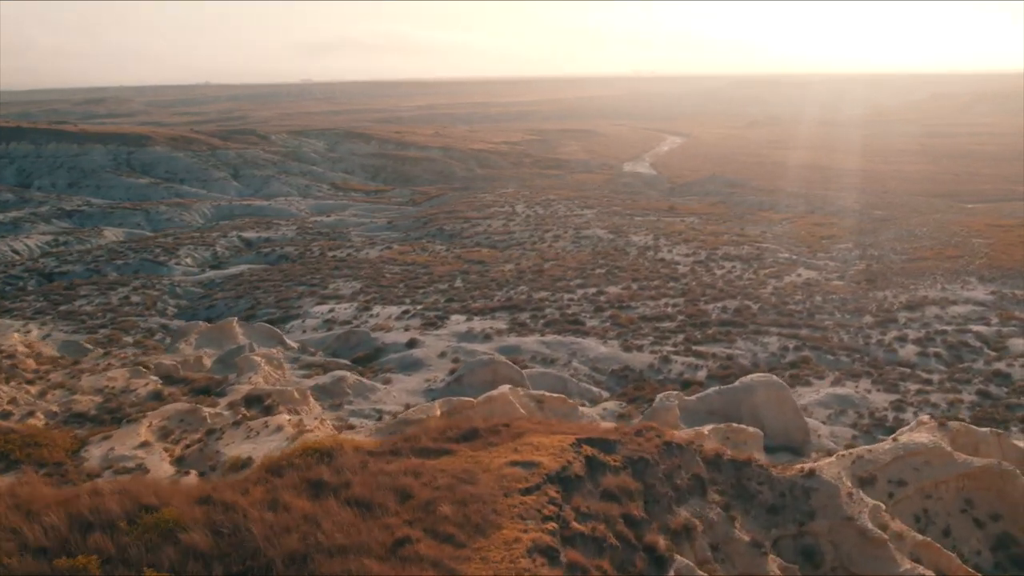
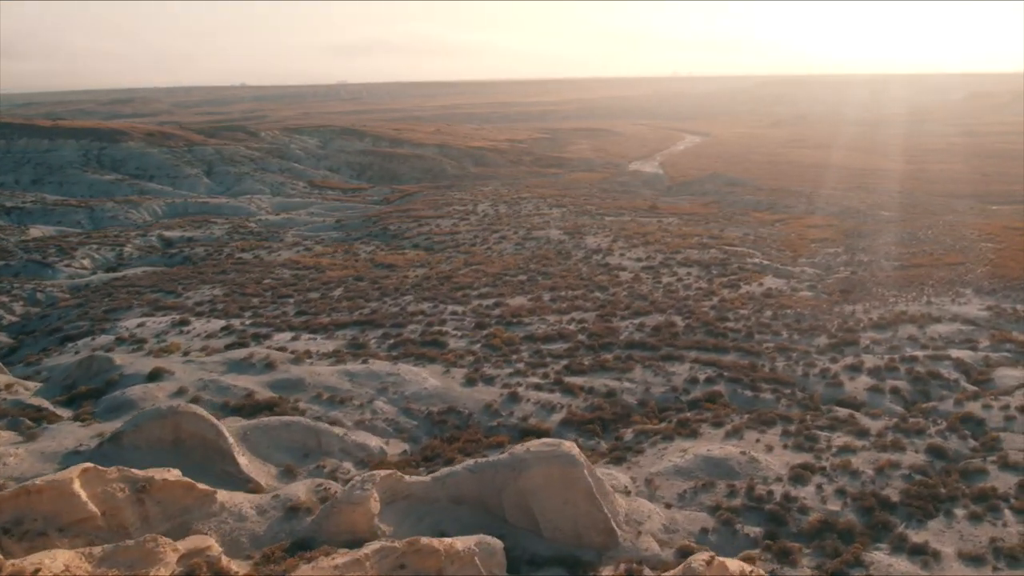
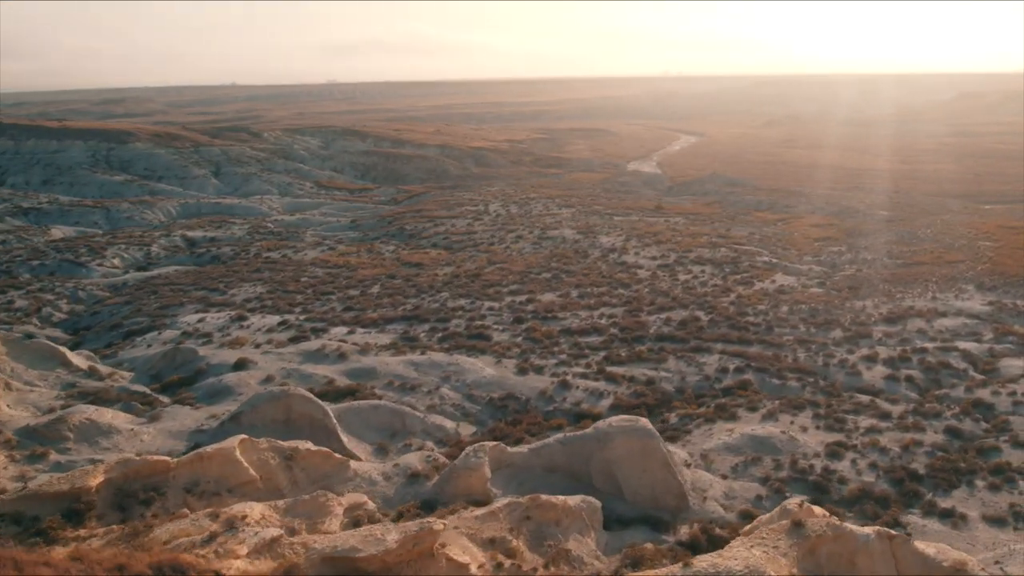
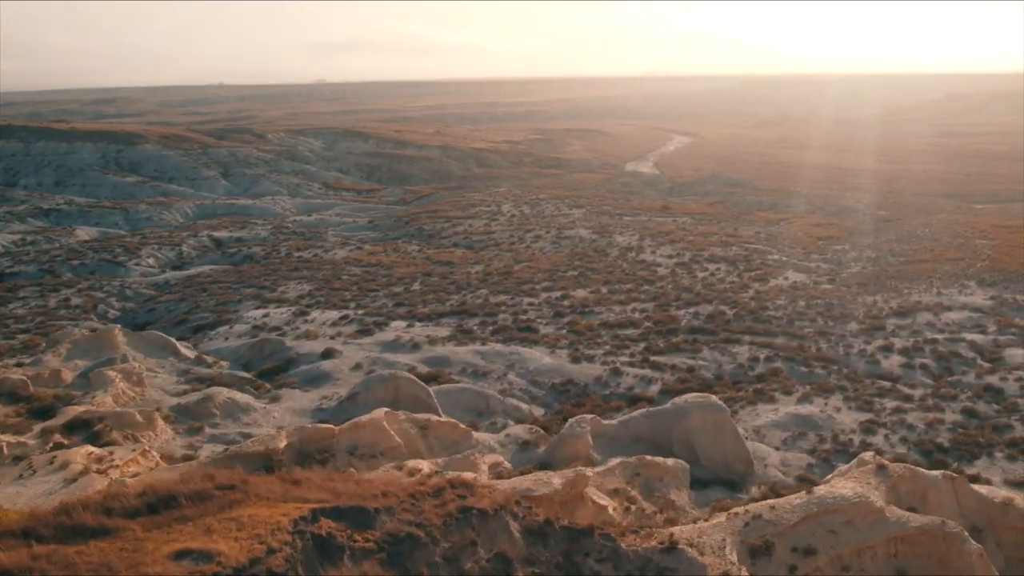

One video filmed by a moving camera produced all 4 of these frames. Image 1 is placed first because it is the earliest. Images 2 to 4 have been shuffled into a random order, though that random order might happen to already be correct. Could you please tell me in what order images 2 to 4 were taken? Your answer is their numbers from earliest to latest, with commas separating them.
4, 3, 2
